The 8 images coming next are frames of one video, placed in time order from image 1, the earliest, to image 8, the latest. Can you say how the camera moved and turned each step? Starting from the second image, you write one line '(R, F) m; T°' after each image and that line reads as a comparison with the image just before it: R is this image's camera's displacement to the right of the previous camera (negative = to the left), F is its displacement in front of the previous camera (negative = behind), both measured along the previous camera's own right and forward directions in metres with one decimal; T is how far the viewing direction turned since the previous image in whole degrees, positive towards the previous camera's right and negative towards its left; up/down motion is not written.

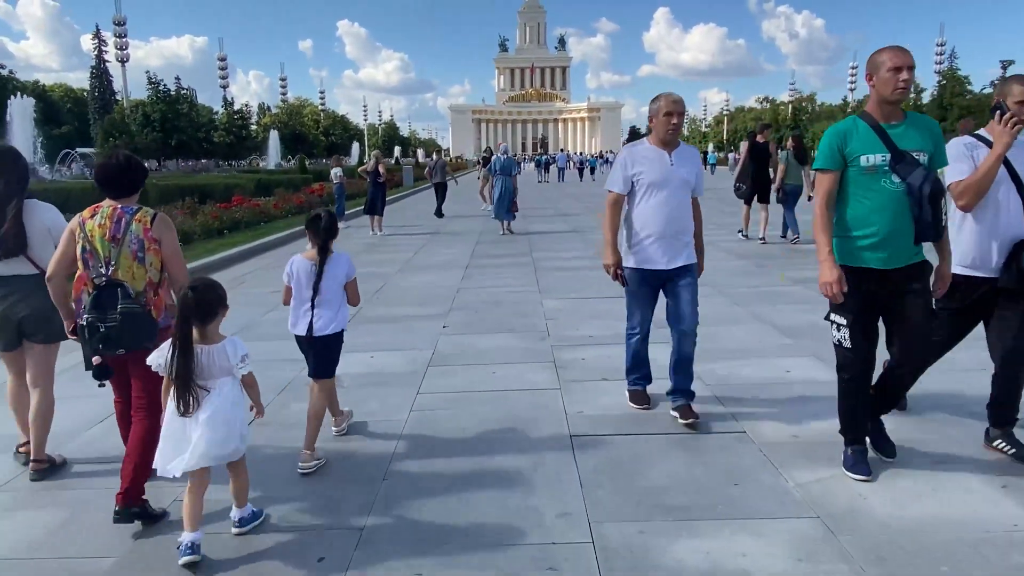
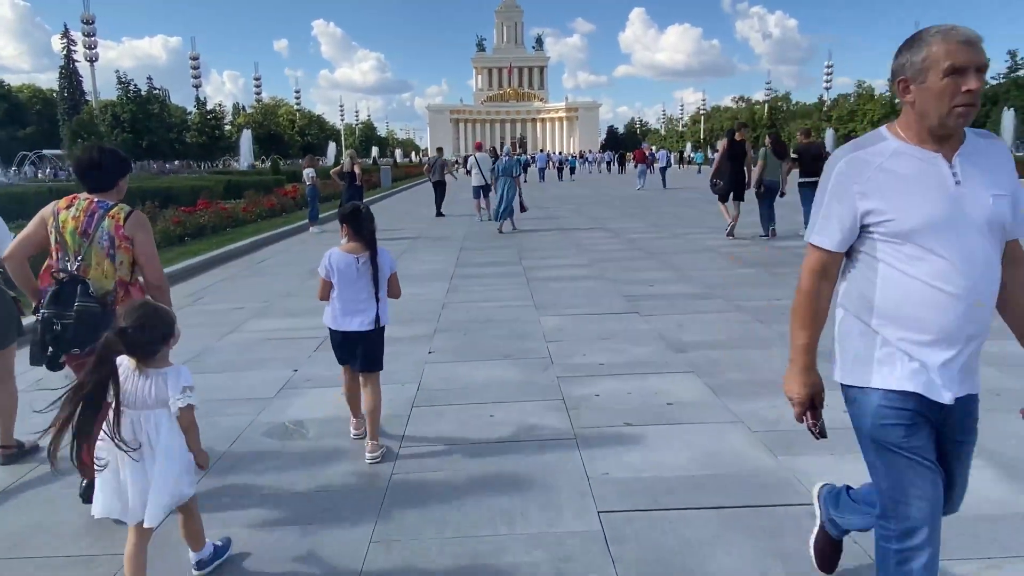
(-0.1, +1.0) m; +2°
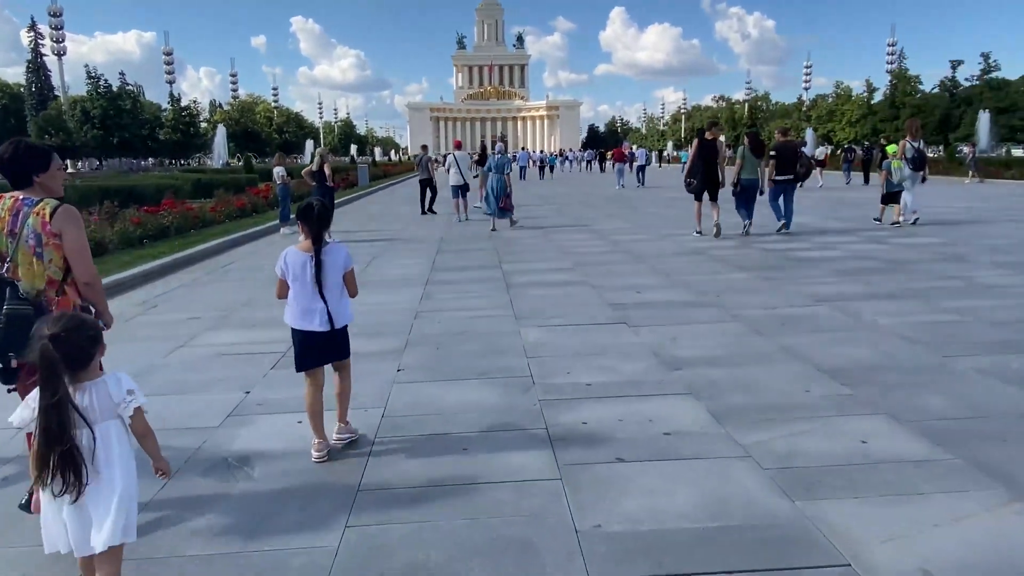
(0.0, +0.6) m; +2°
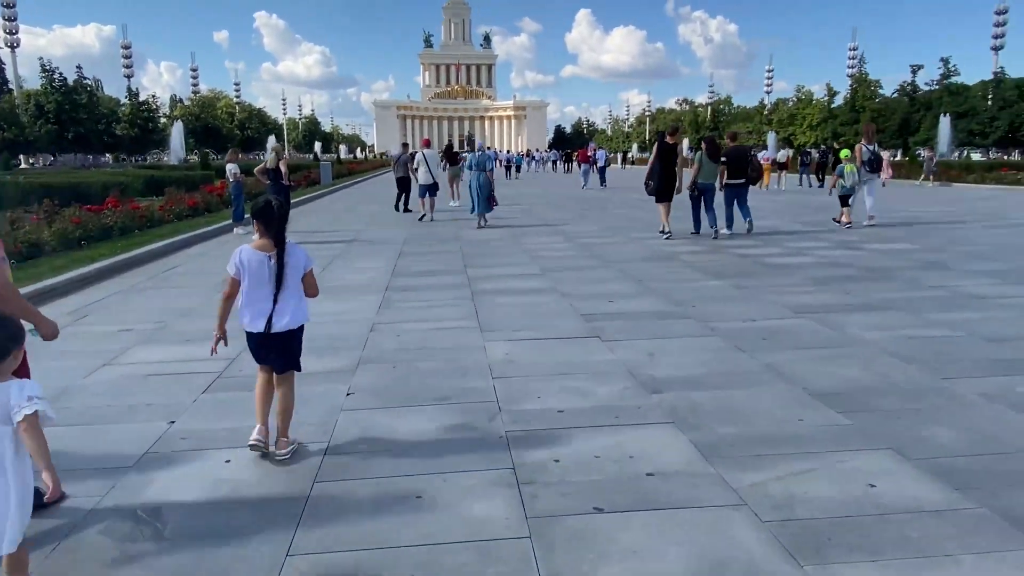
(0.0, +0.6) m; +3°
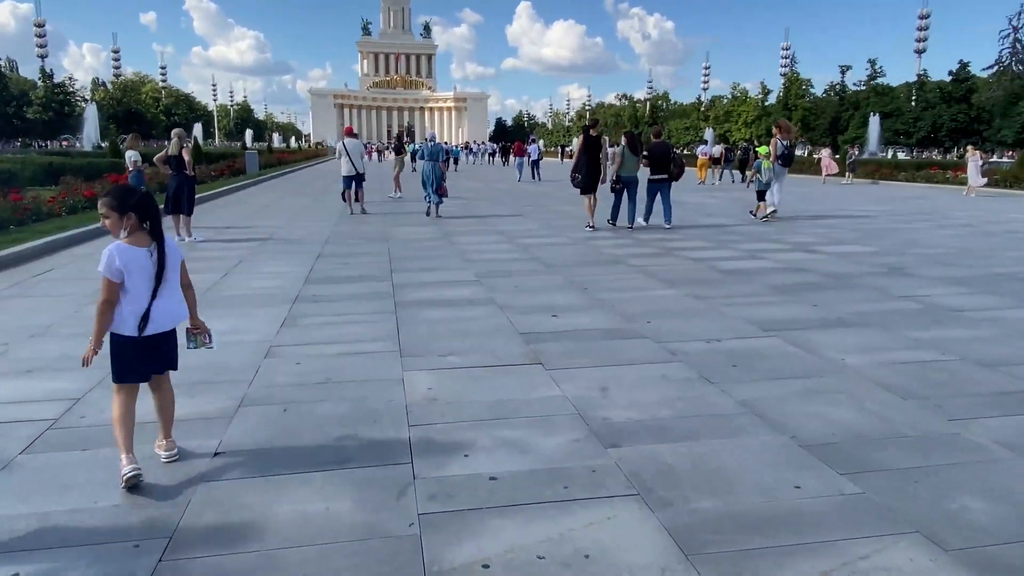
(+0.1, +1.1) m; +5°
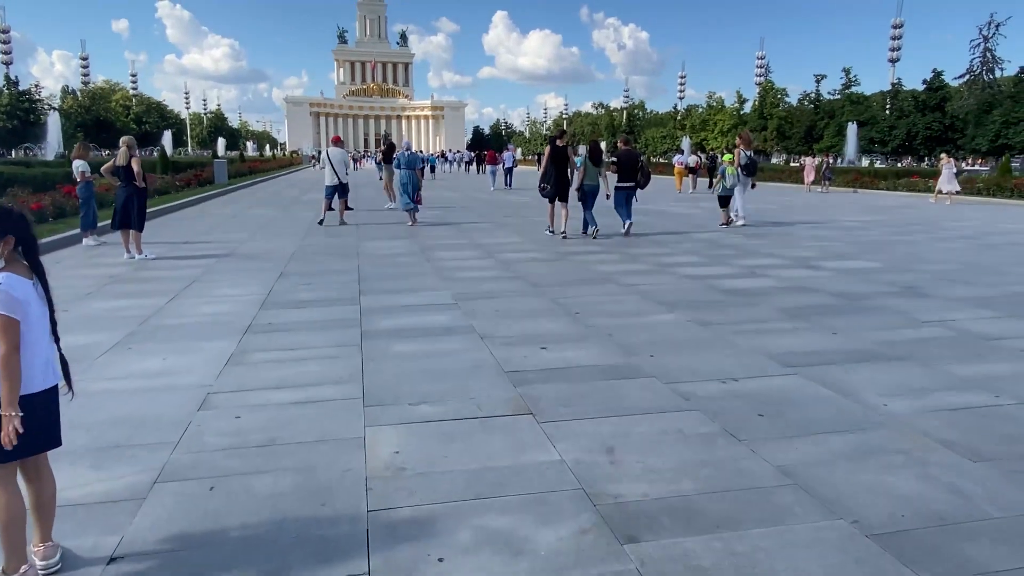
(0.0, +0.9) m; +2°
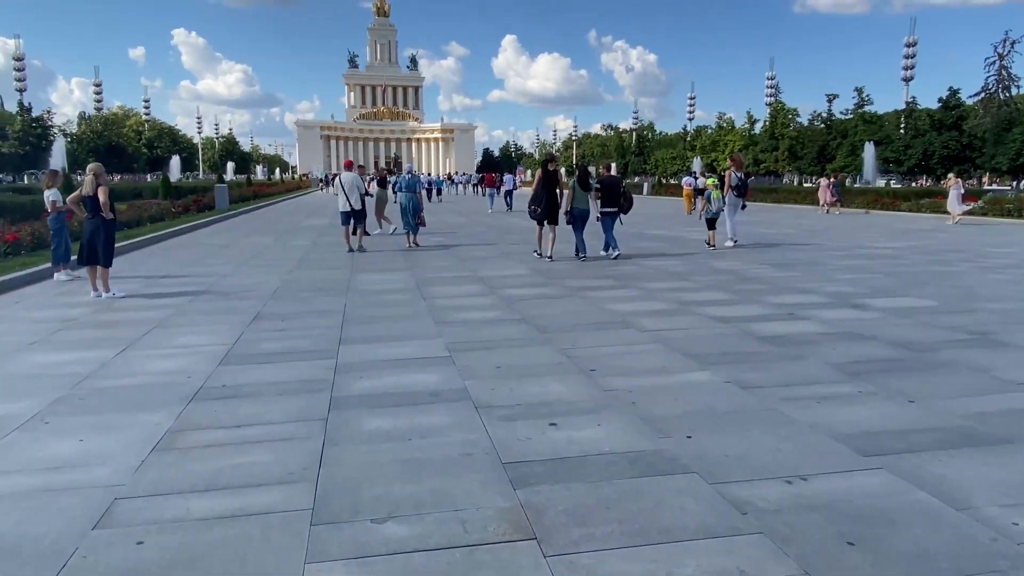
(+0.1, +1.2) m; -1°
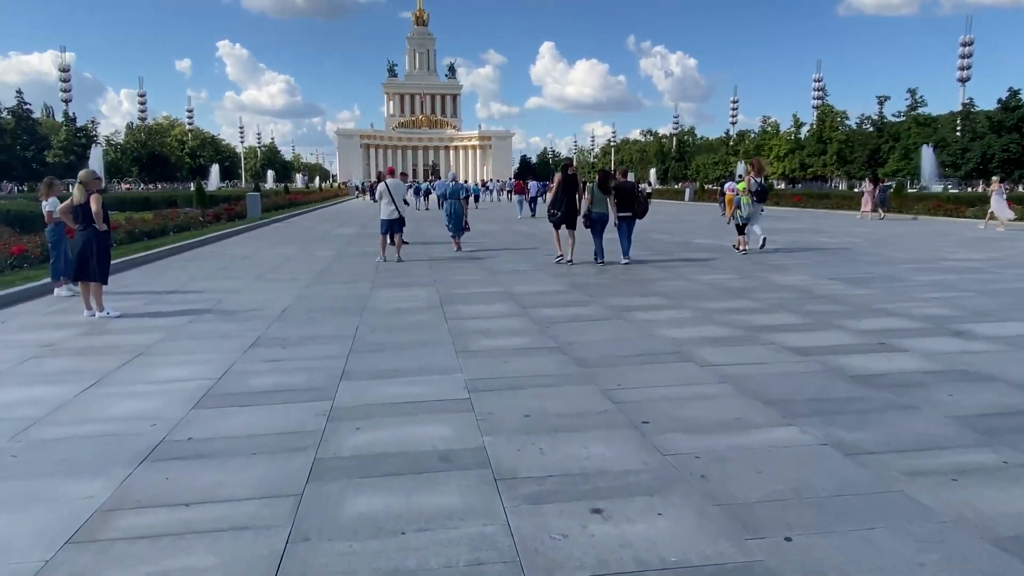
(0.0, +1.3) m; -3°
